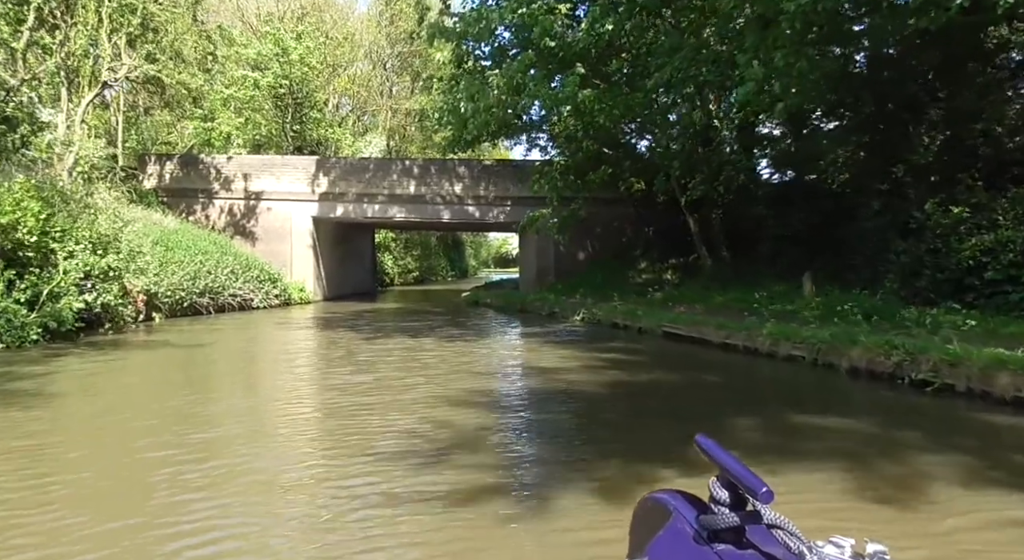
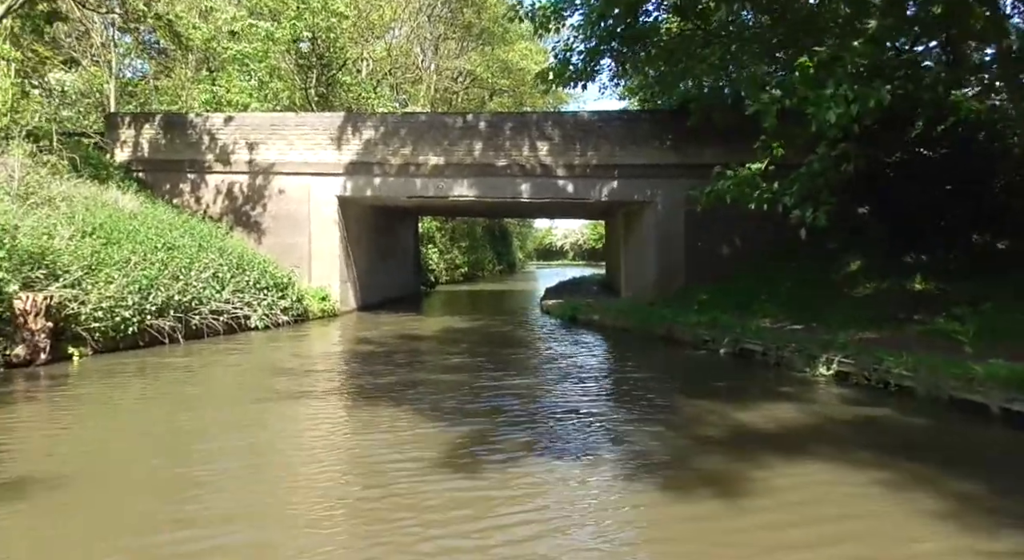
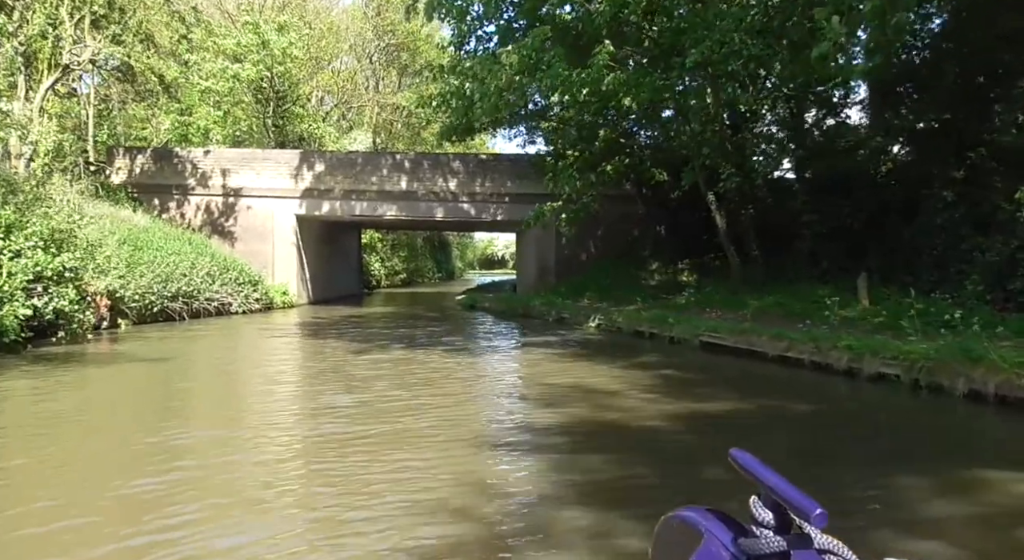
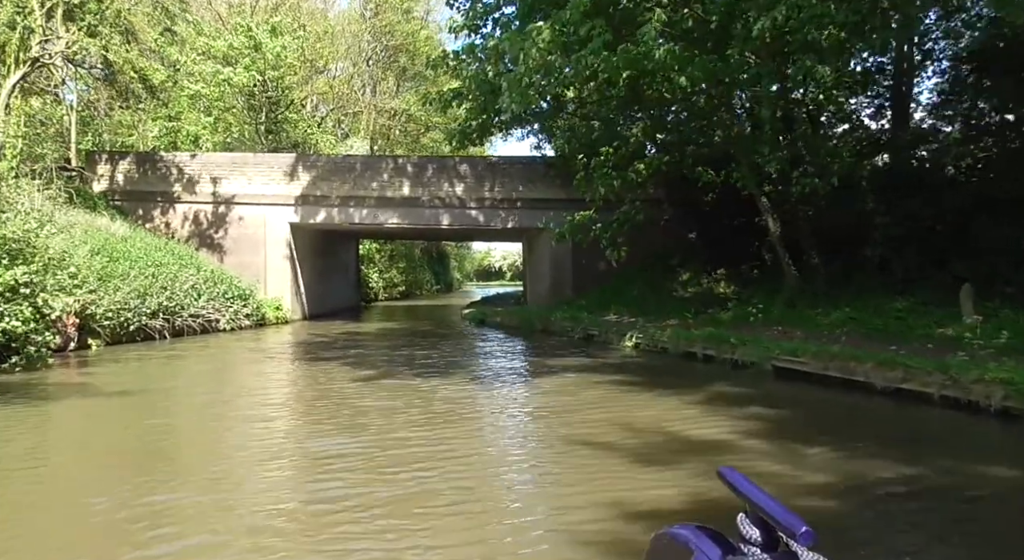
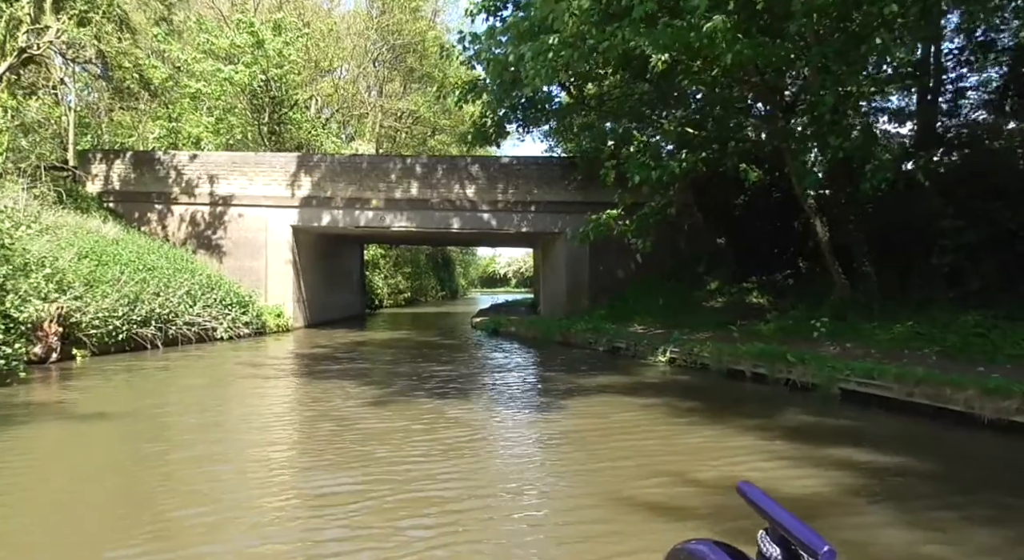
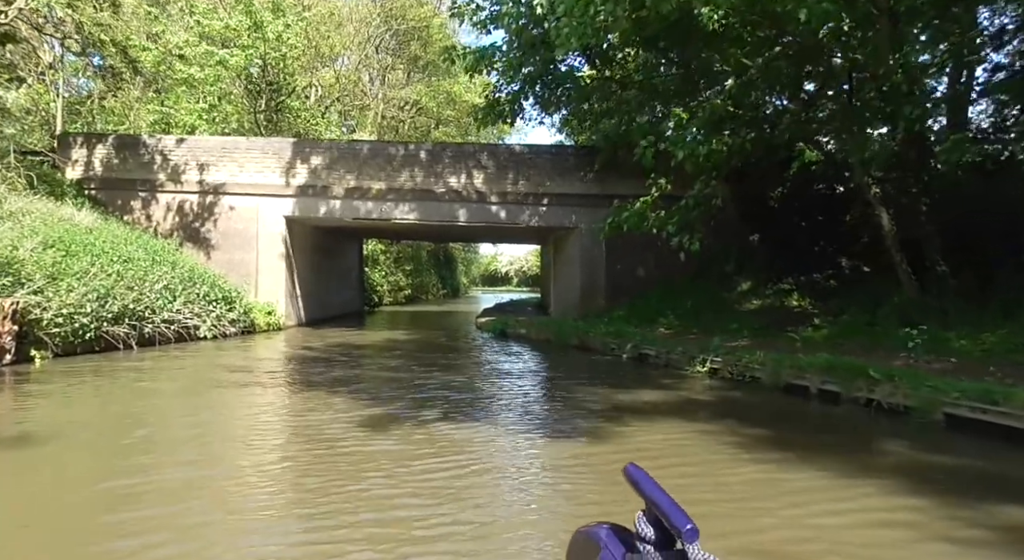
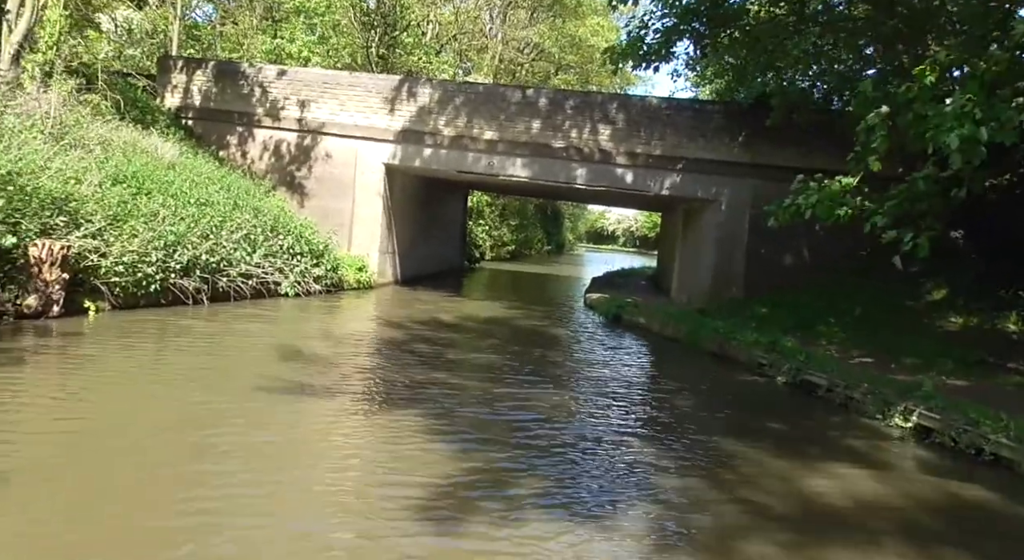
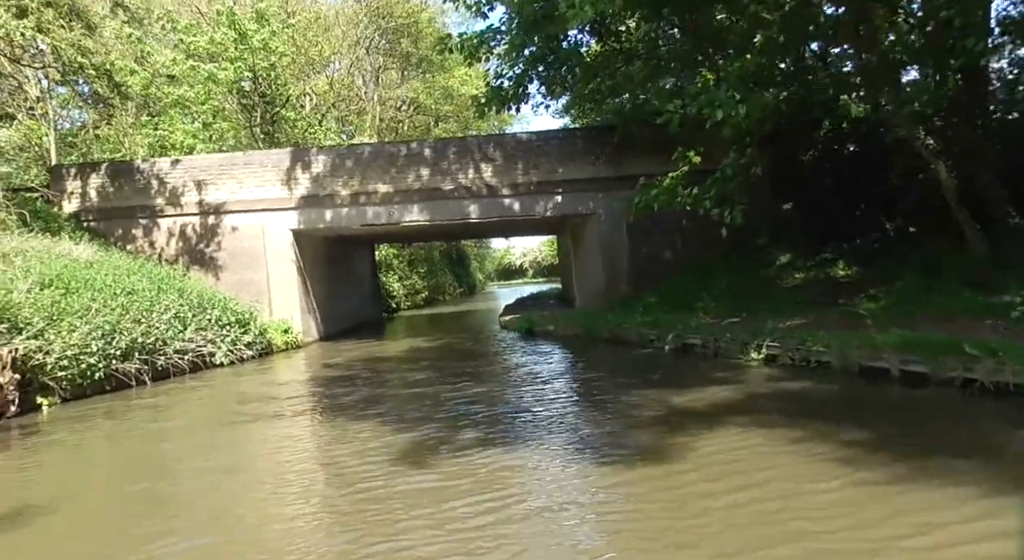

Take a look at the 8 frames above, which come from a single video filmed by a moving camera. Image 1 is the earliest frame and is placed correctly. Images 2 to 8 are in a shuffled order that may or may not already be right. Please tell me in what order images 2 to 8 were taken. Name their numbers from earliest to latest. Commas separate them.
3, 4, 5, 6, 8, 2, 7
